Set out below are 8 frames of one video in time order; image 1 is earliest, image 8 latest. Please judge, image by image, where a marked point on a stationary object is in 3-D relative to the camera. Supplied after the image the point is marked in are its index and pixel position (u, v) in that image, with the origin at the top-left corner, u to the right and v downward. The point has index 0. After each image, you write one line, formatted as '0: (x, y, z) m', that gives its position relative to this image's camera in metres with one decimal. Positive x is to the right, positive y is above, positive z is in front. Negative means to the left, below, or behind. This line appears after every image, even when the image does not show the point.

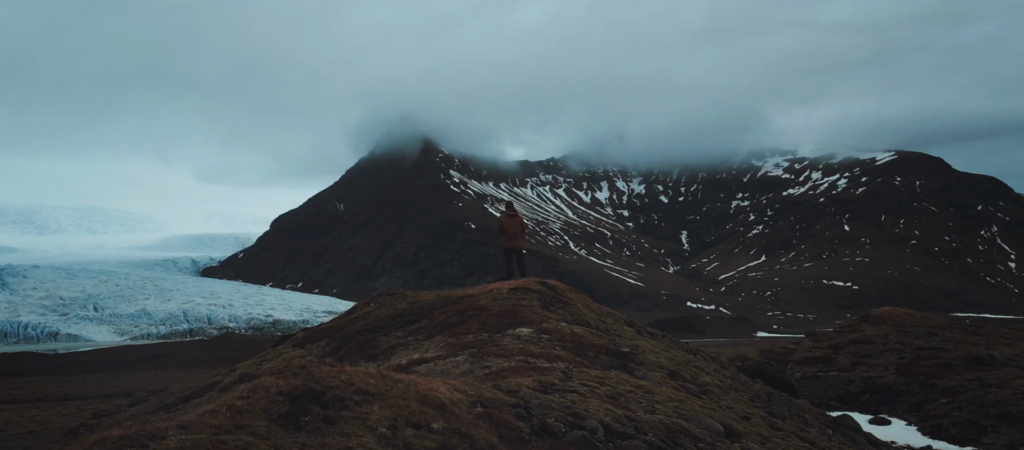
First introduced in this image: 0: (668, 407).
0: (+3.7, -4.6, +15.3) m
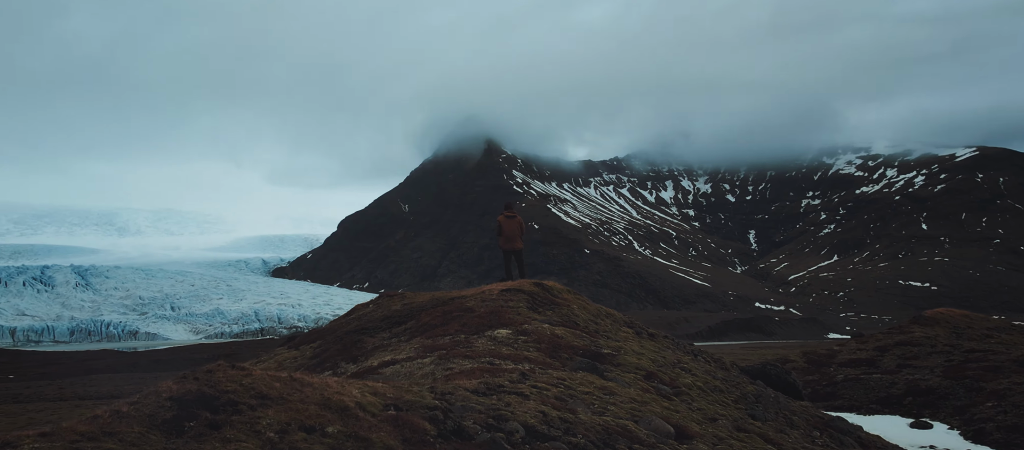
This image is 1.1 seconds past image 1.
0: (+2.5, -4.6, +15.1) m
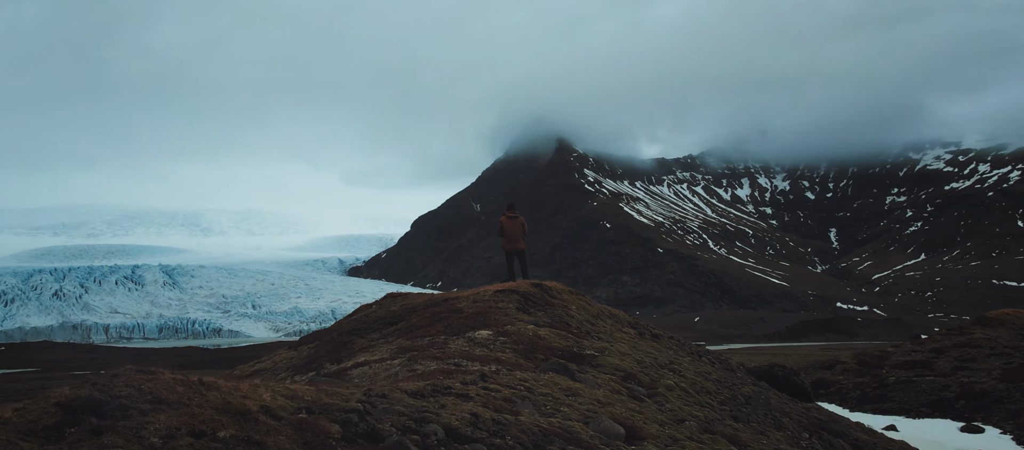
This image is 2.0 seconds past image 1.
0: (+1.3, -4.6, +14.9) m
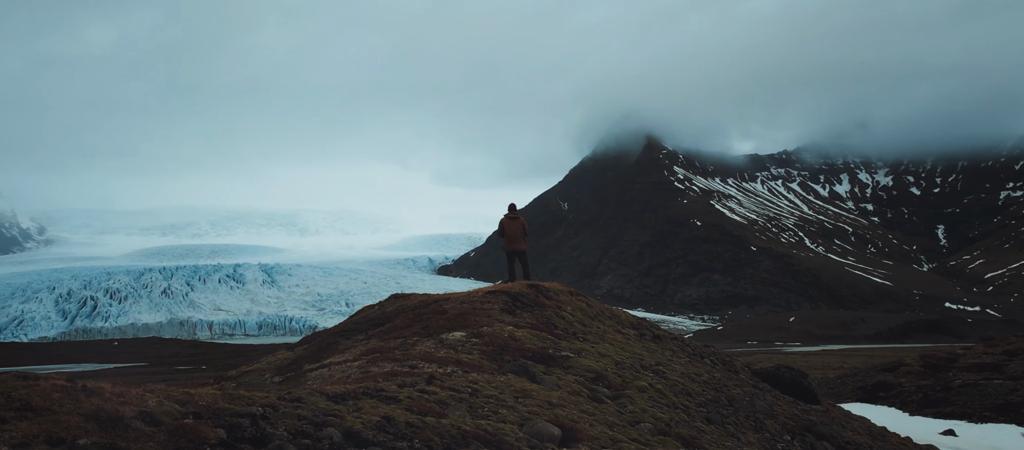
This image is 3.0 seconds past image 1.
0: (-0.1, -4.6, +14.7) m
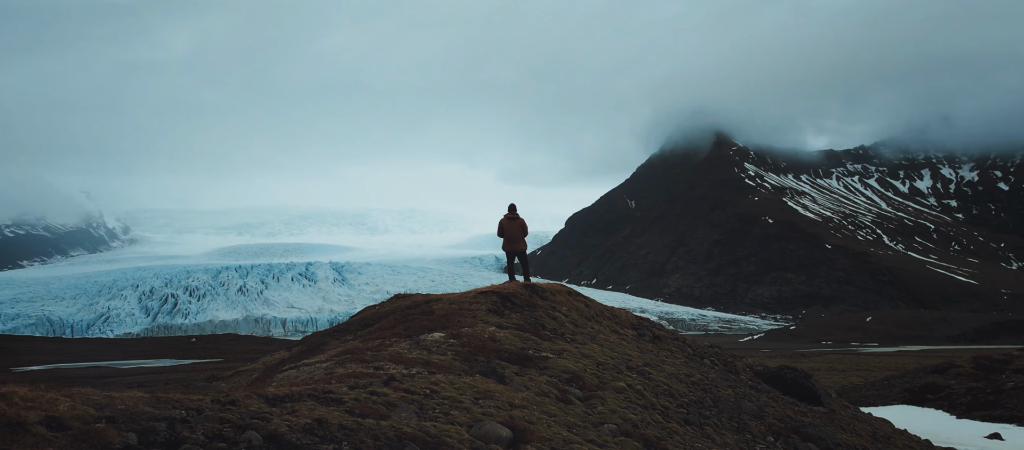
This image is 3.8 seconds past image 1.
0: (-1.3, -4.6, +14.6) m
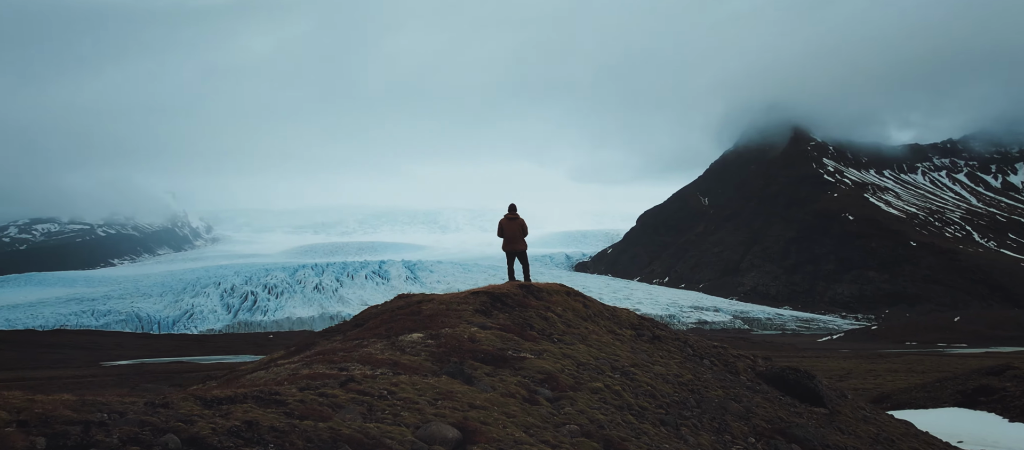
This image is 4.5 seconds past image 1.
0: (-2.4, -4.6, +14.5) m
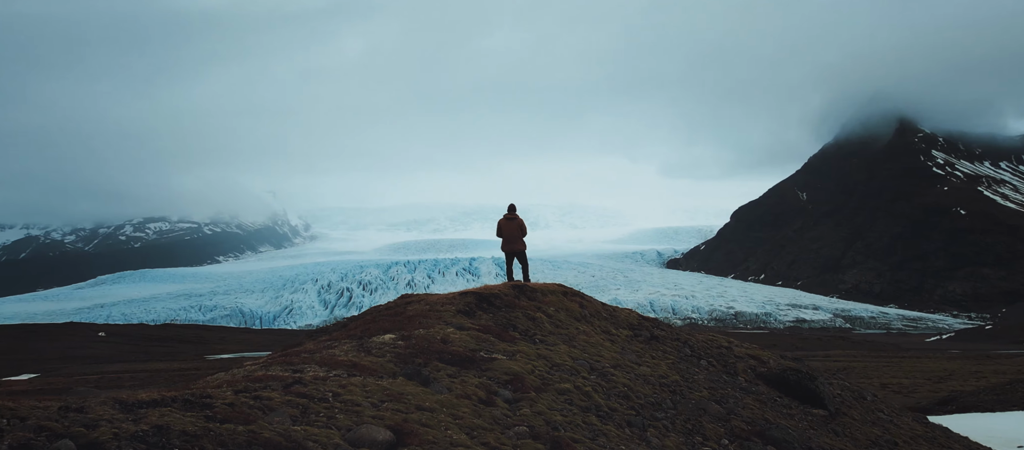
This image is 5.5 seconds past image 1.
0: (-3.9, -4.6, +14.4) m
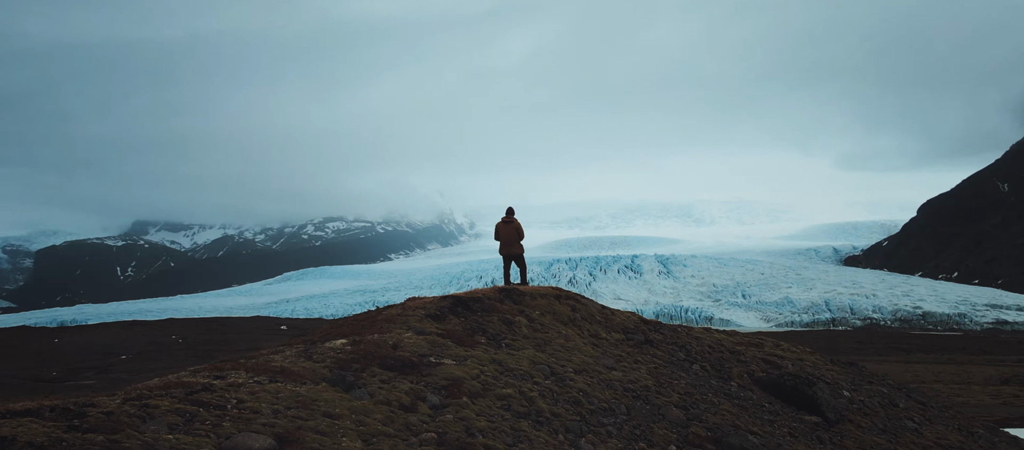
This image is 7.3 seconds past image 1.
0: (-6.6, -4.8, +14.6) m
